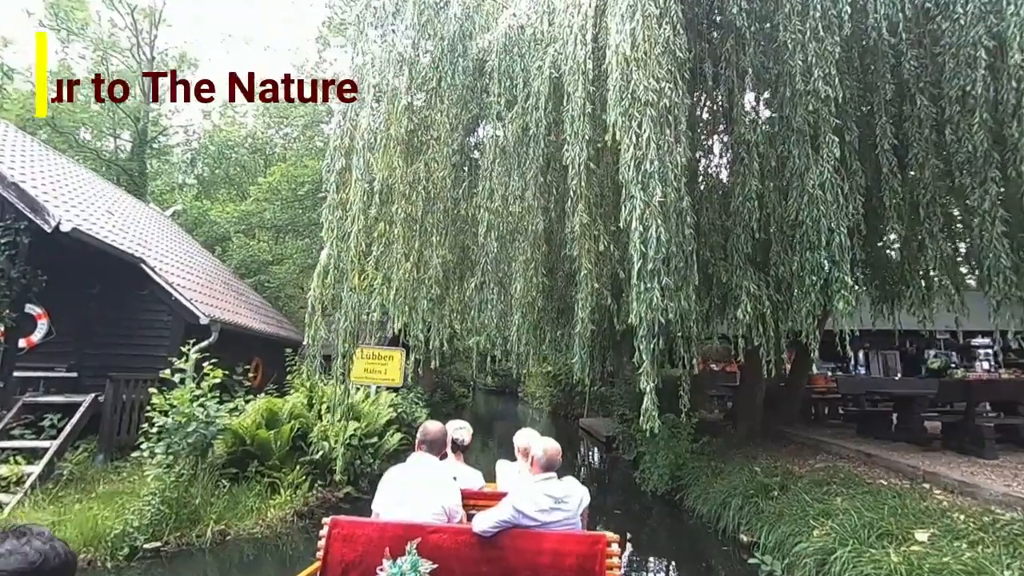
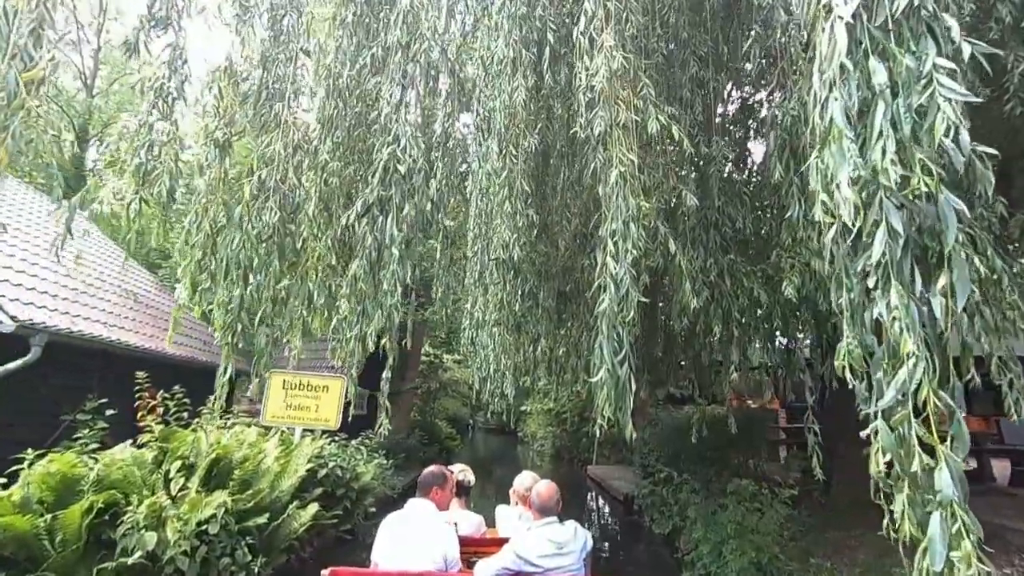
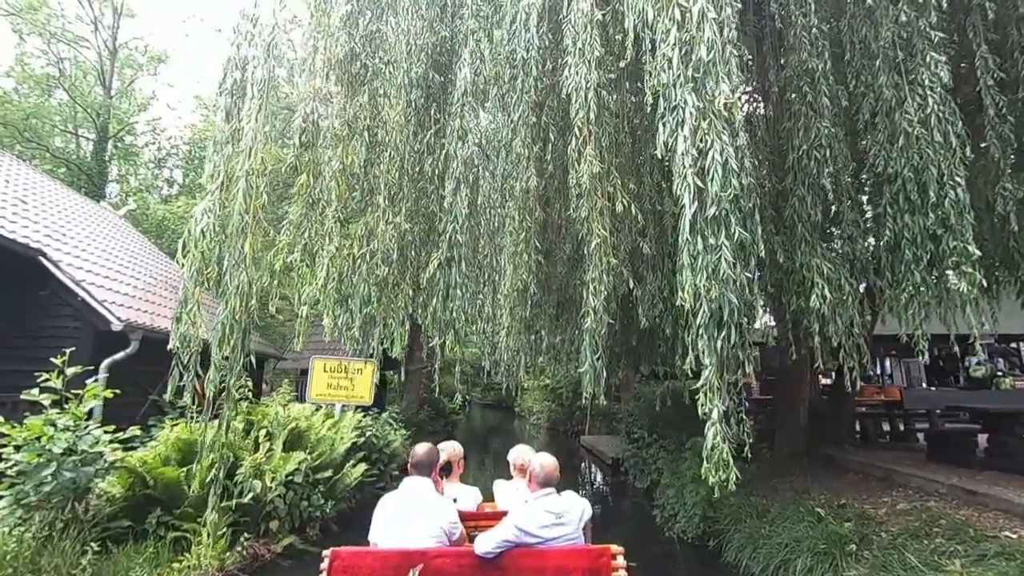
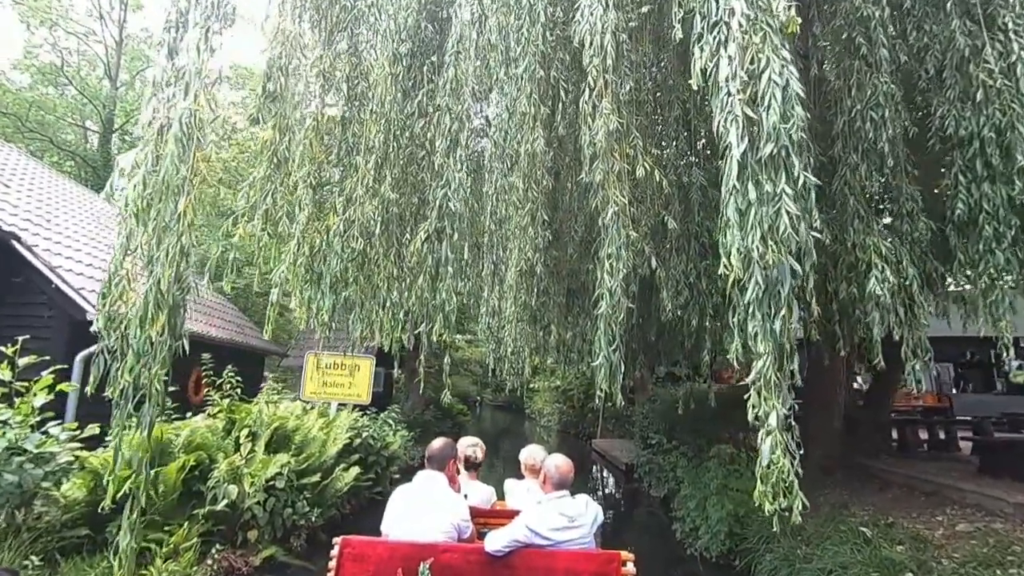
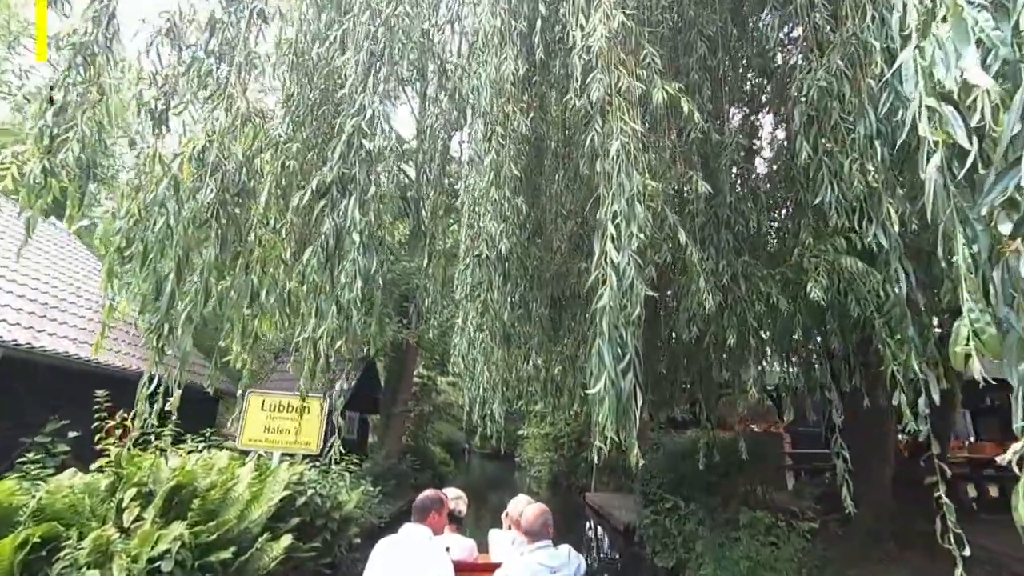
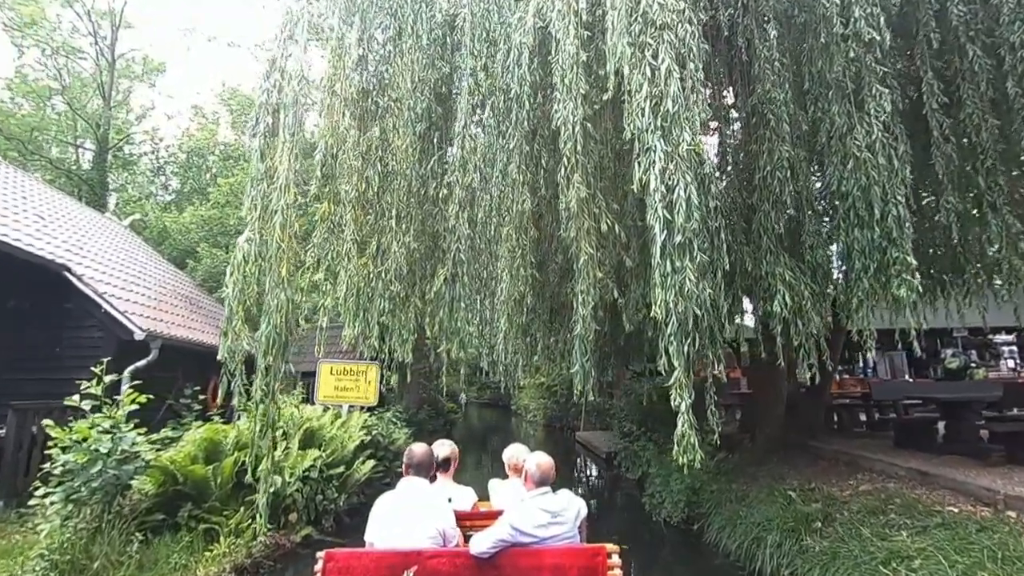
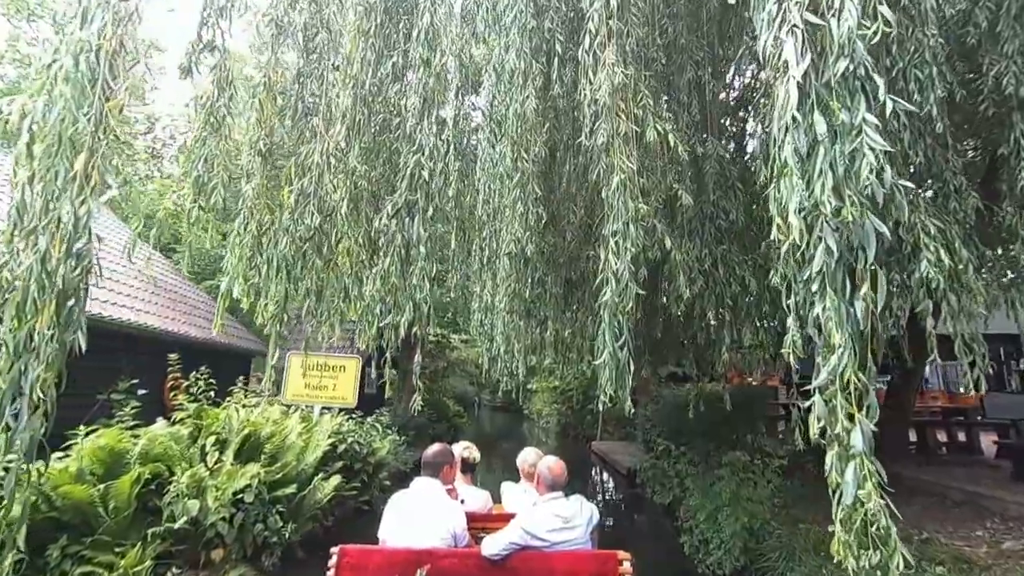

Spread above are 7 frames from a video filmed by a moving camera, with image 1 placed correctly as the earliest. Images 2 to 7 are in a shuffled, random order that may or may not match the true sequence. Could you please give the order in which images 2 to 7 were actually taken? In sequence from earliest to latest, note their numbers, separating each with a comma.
6, 3, 4, 7, 2, 5
